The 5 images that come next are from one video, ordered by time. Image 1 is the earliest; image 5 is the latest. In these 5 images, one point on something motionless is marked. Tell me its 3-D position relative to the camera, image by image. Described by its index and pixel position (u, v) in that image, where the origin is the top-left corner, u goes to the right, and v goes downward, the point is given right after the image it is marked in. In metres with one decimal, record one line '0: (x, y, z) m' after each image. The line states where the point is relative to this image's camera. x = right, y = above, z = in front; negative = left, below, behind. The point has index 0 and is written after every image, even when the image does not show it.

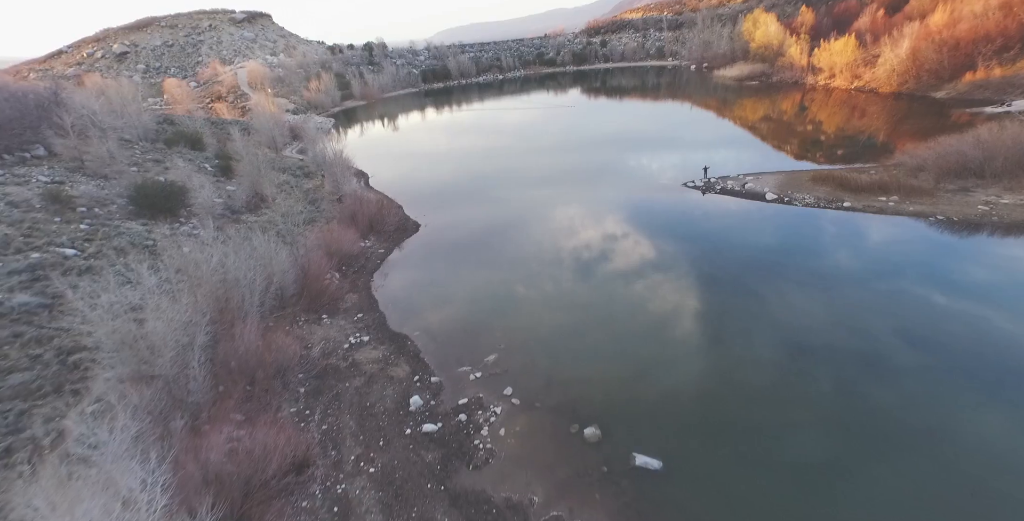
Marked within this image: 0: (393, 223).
0: (-3.7, +1.1, +14.2) m
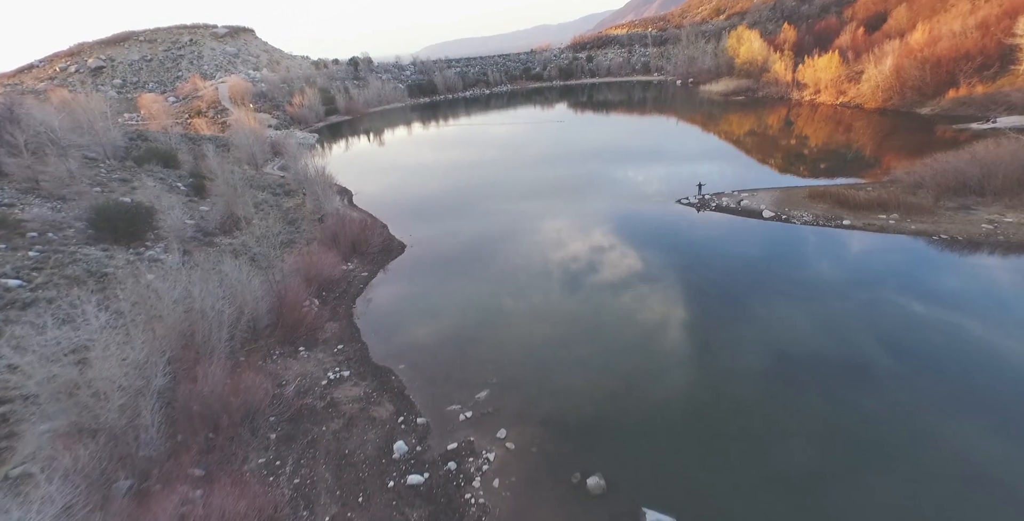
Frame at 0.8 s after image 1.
0: (-4.0, +0.5, +13.6) m
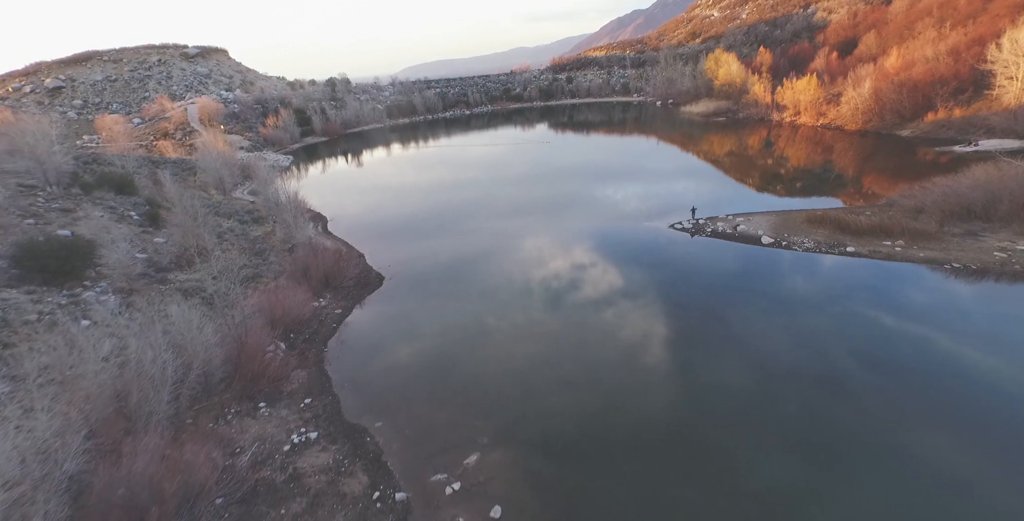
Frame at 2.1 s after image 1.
0: (-4.4, -0.4, +12.7) m
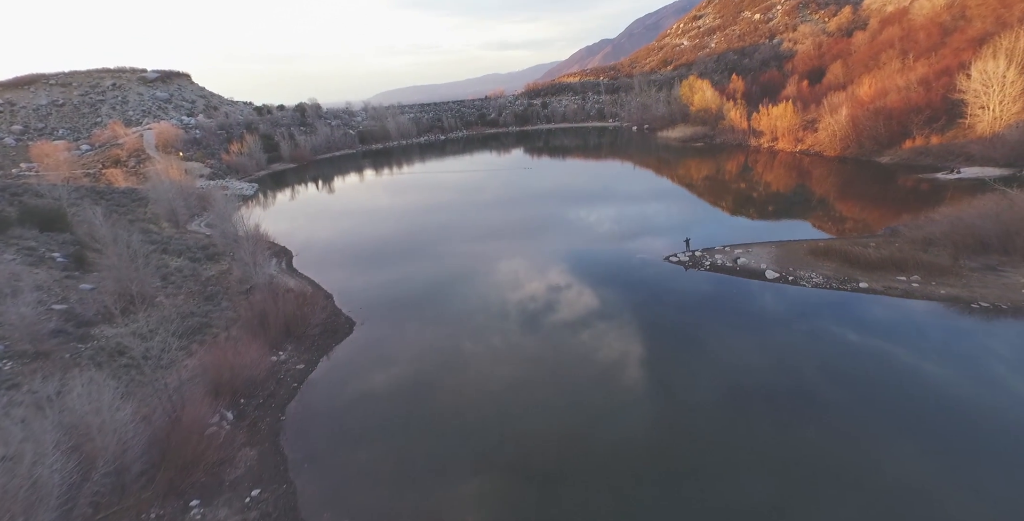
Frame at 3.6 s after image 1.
0: (-4.8, -1.4, +11.5) m
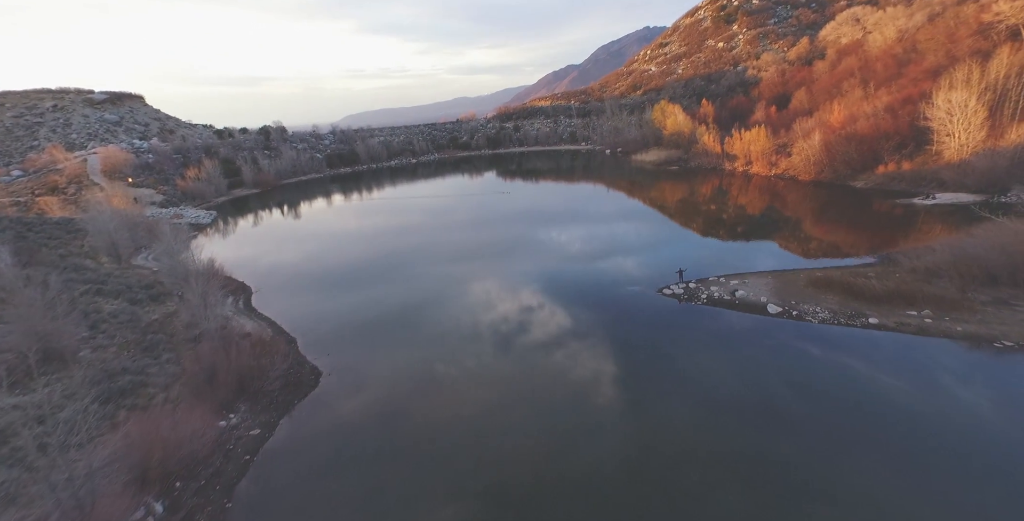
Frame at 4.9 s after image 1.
0: (-5.2, -2.3, +10.2) m
